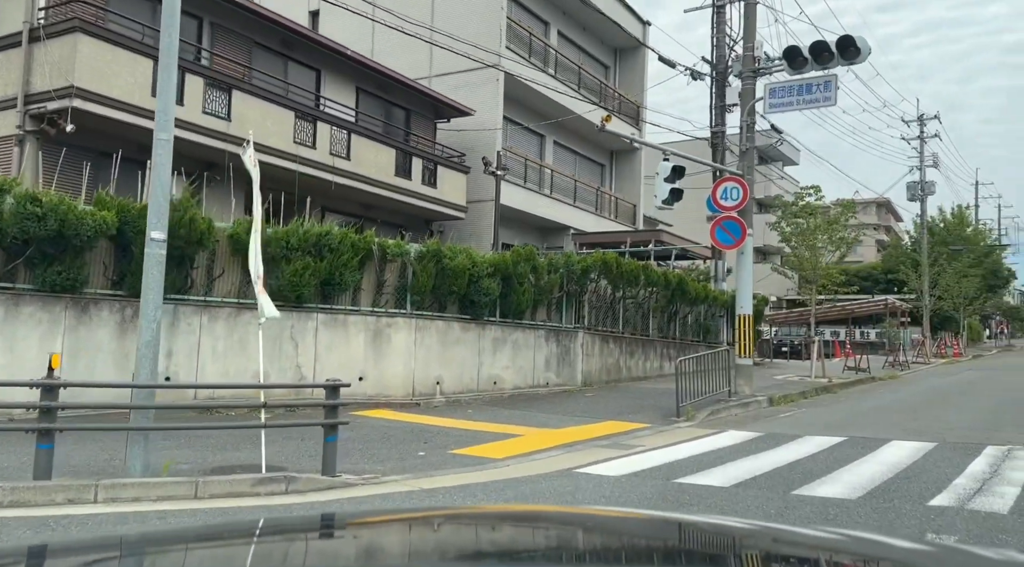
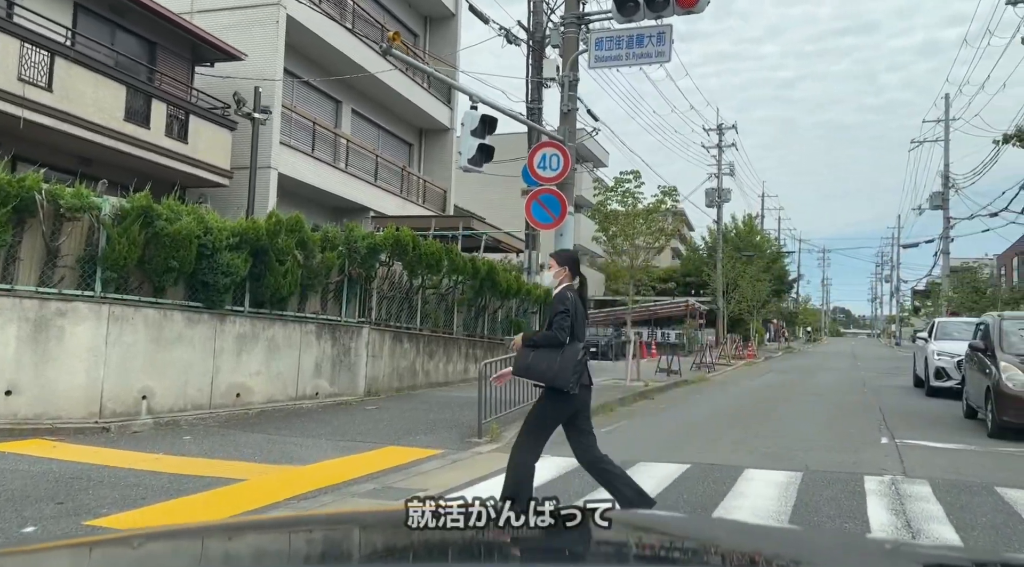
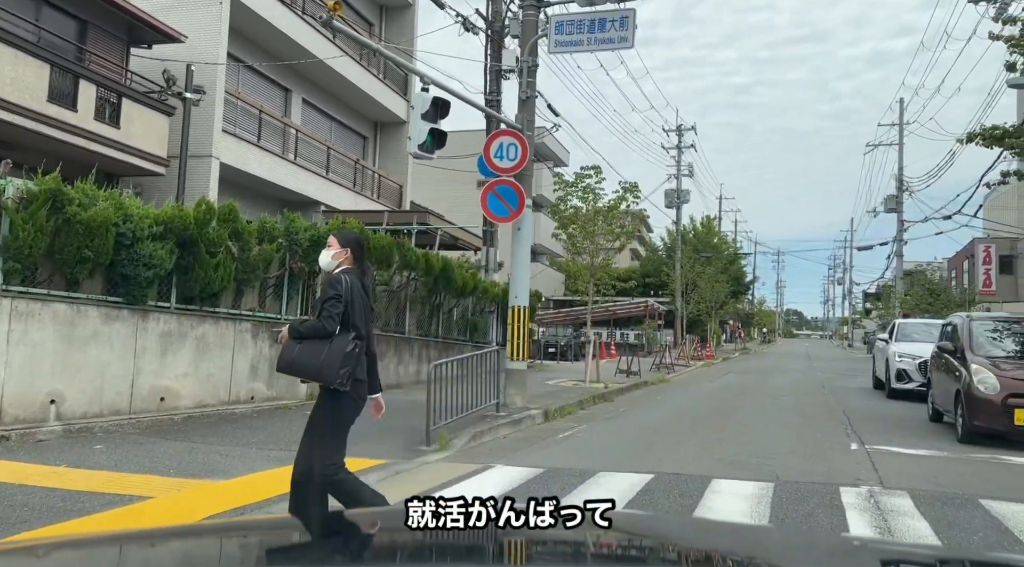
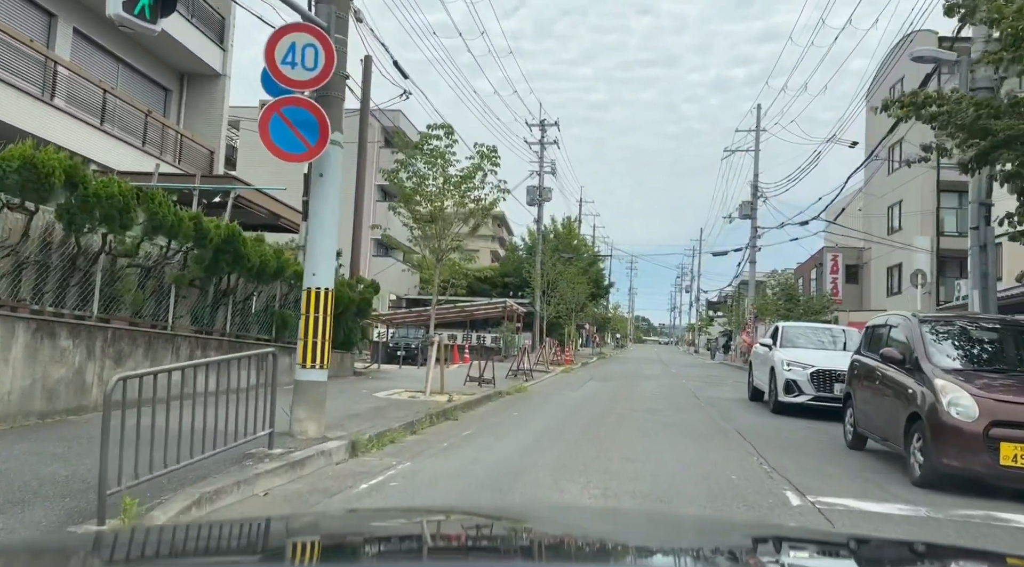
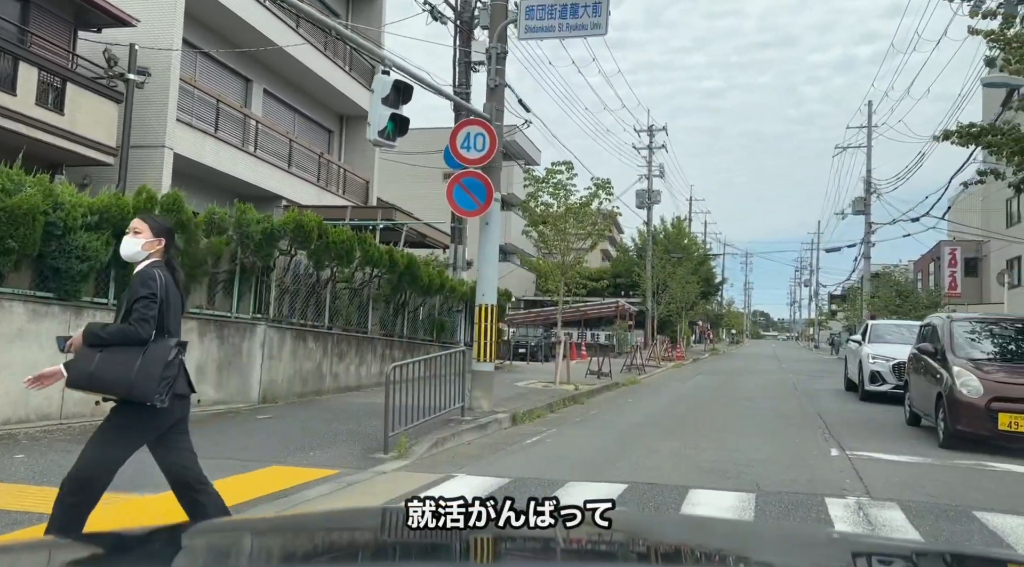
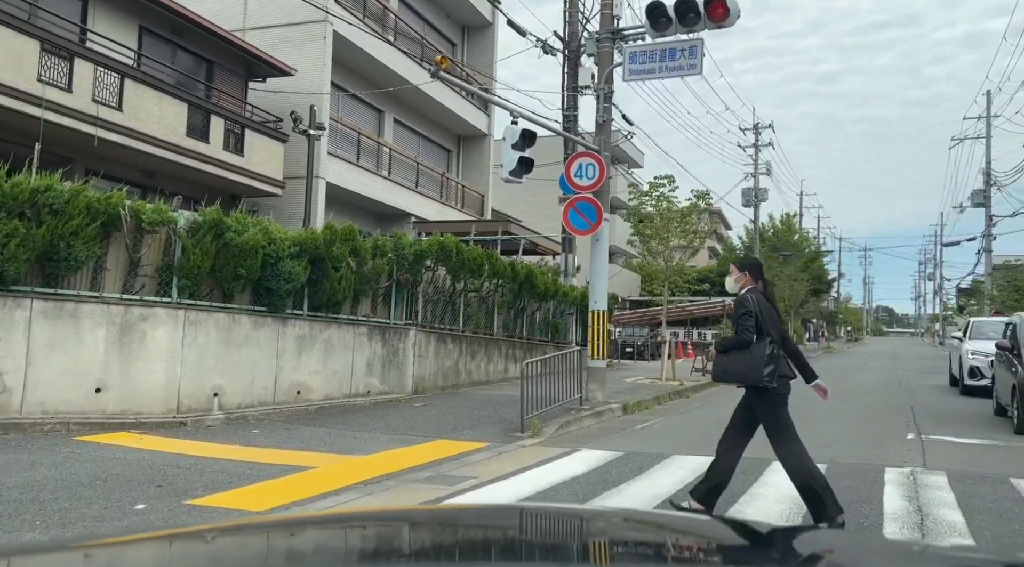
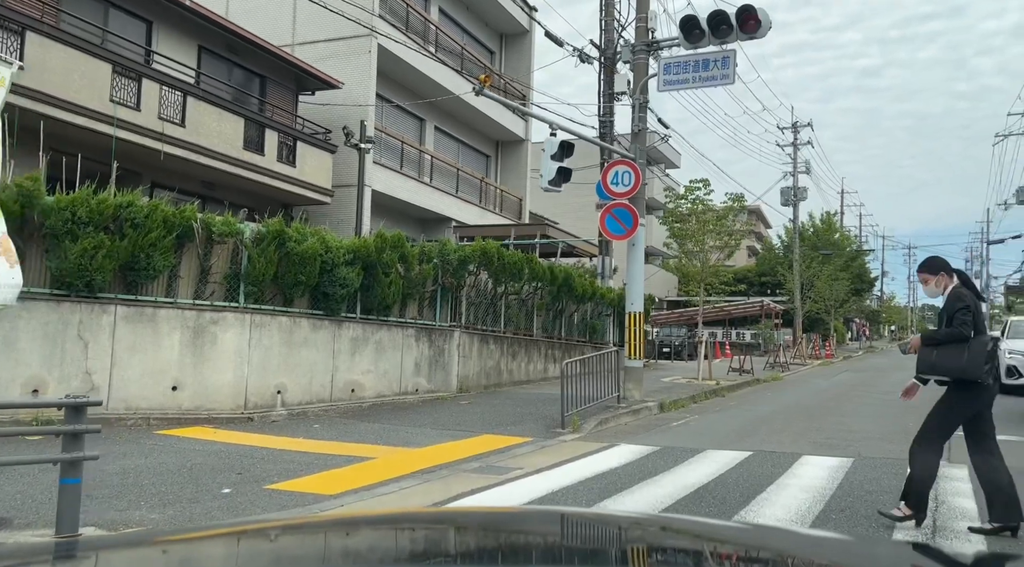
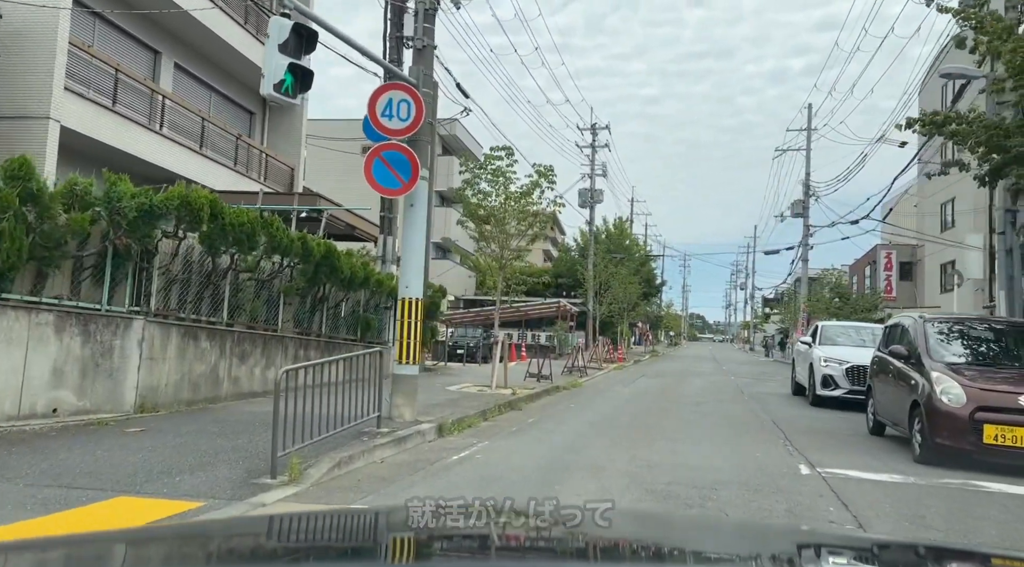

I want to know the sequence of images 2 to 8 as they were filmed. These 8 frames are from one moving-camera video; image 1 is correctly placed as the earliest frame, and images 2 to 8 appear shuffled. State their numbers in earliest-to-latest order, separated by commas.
7, 6, 2, 3, 5, 8, 4
